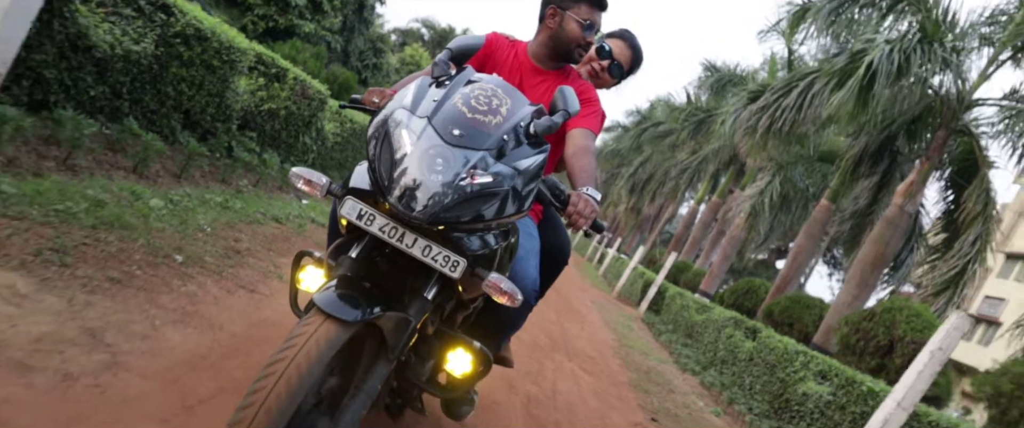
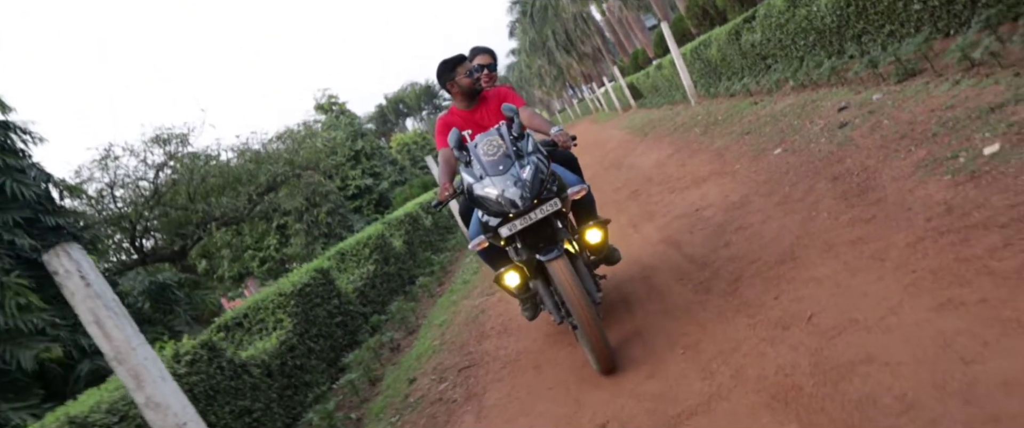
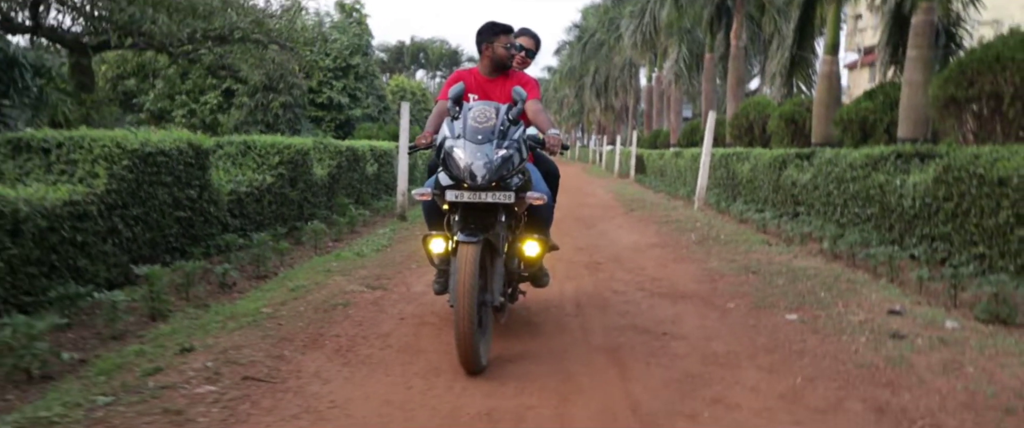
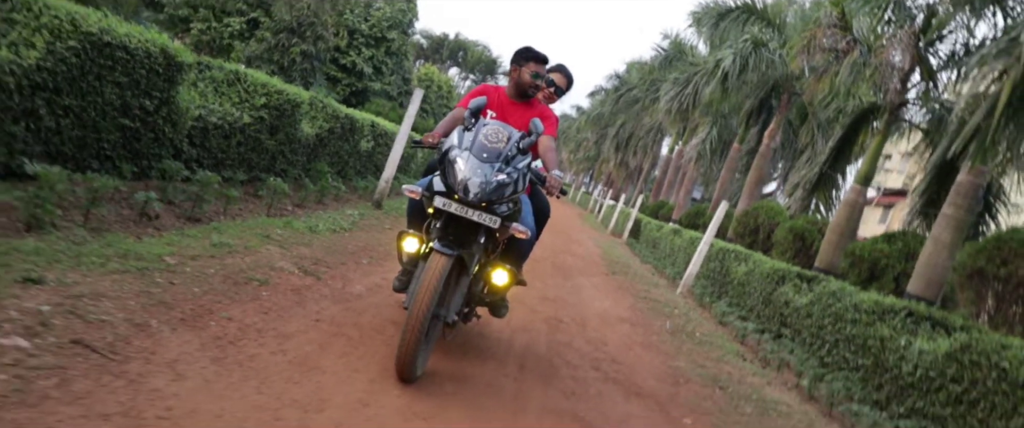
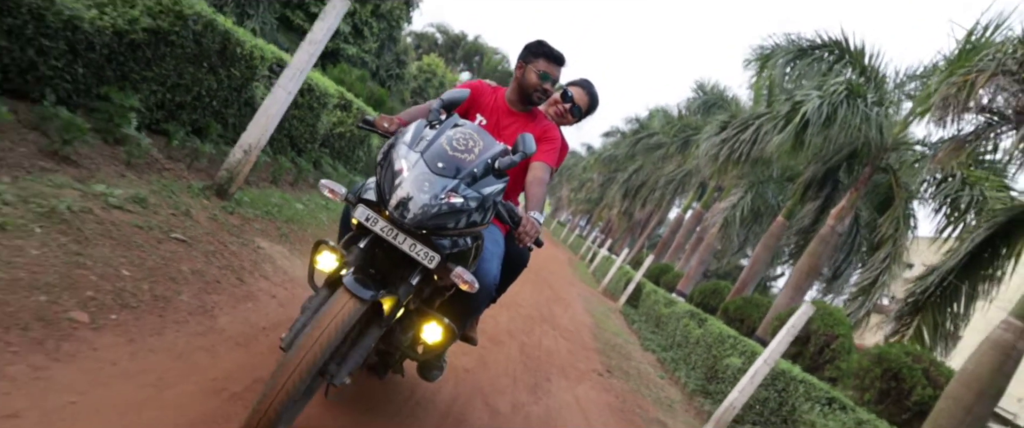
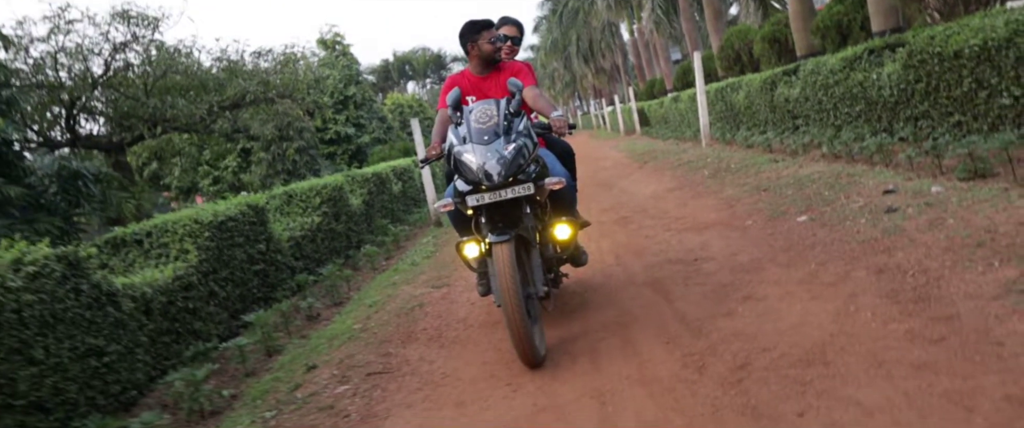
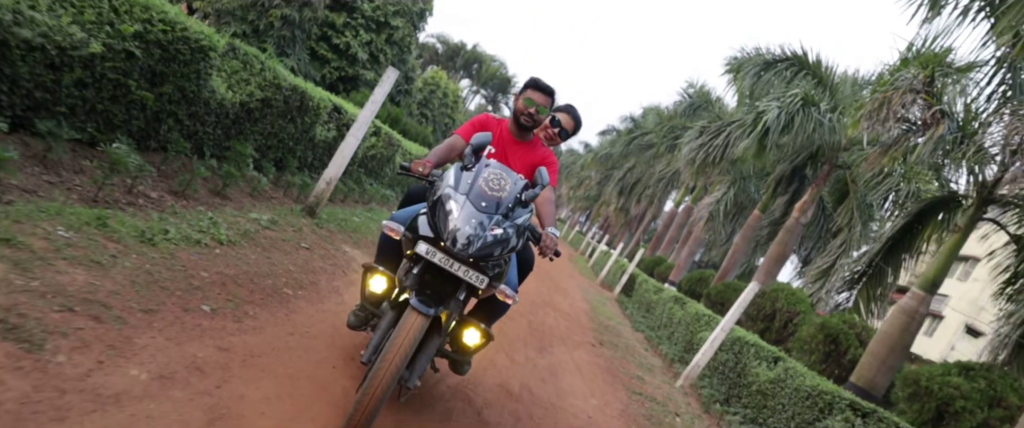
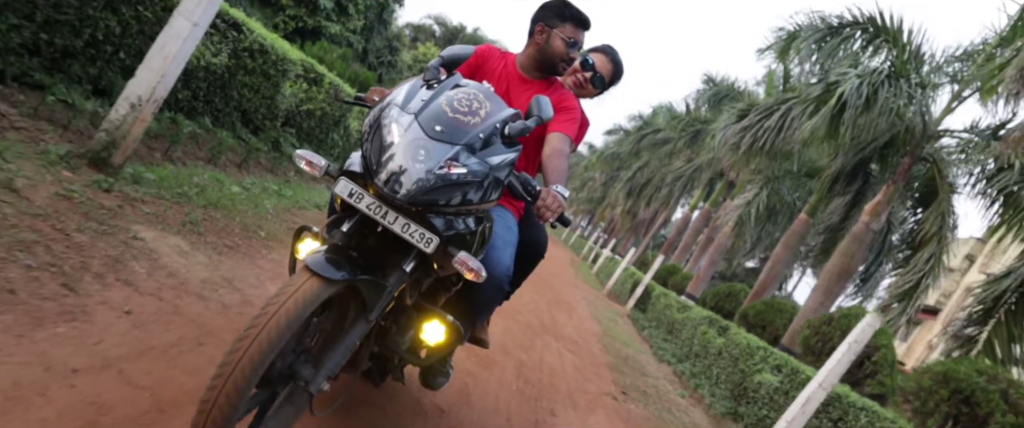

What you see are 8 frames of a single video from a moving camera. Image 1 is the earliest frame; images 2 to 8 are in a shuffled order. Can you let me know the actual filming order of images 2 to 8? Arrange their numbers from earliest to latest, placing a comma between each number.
8, 5, 7, 4, 3, 6, 2
